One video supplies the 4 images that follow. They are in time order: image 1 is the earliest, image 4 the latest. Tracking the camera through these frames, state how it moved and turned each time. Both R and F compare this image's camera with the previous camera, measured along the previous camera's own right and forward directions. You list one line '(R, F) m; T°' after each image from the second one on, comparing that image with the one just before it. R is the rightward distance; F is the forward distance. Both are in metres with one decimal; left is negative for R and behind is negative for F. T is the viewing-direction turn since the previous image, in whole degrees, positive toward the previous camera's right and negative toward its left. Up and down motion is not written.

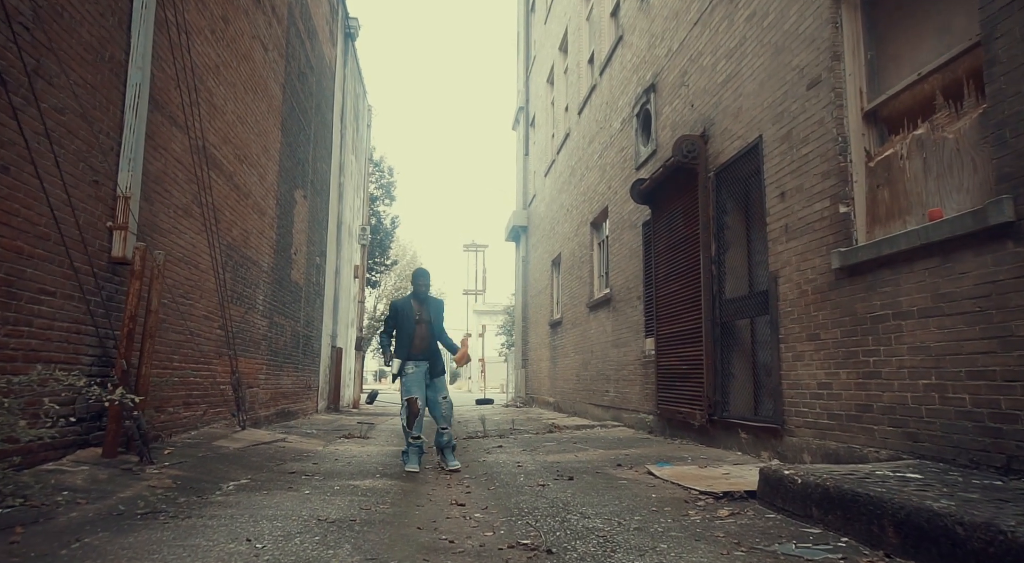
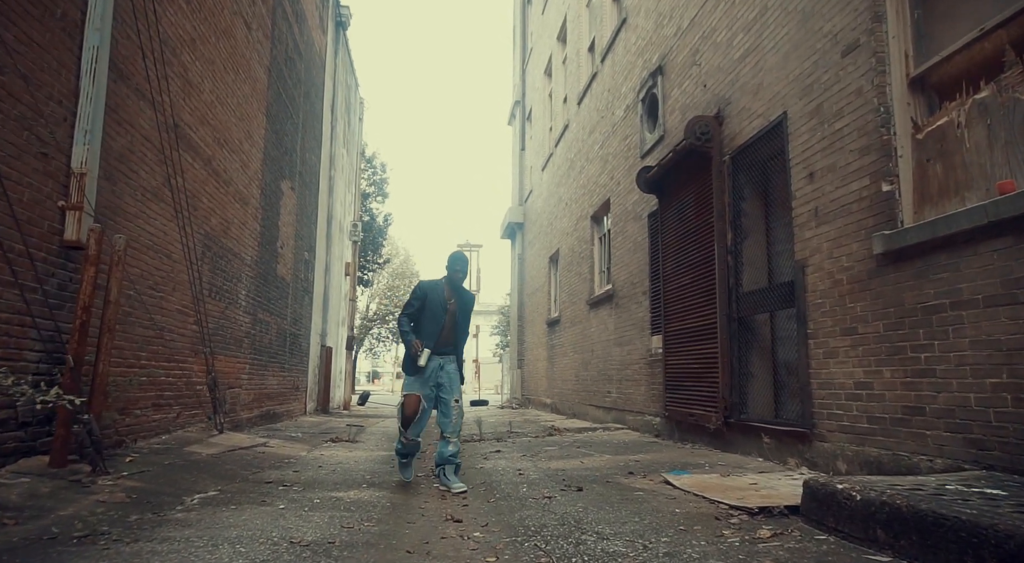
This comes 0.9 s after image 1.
(-0.1, +0.5) m; +1°
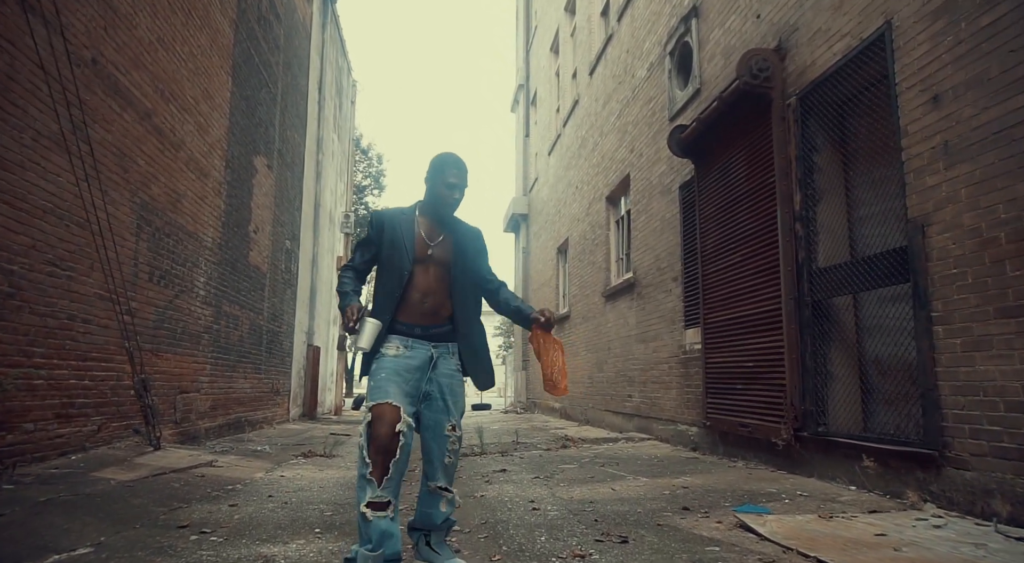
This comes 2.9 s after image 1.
(0.0, +1.3) m; 0°
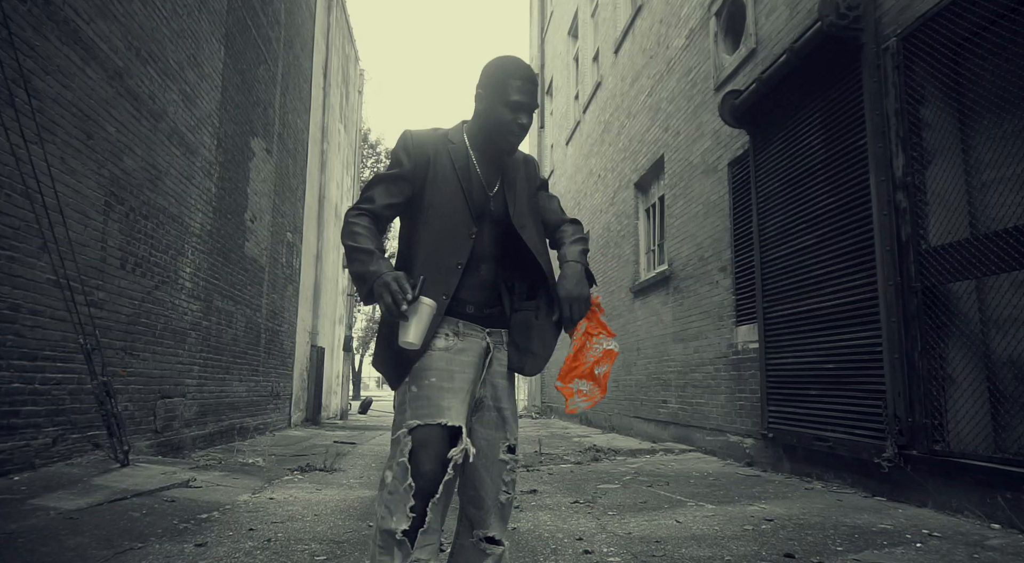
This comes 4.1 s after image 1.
(-0.2, +0.9) m; -1°
